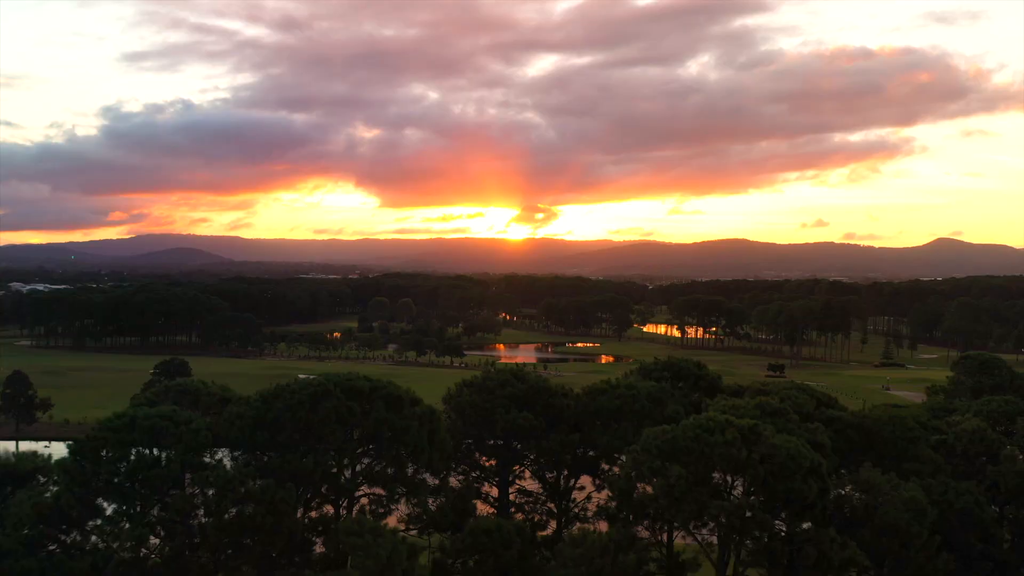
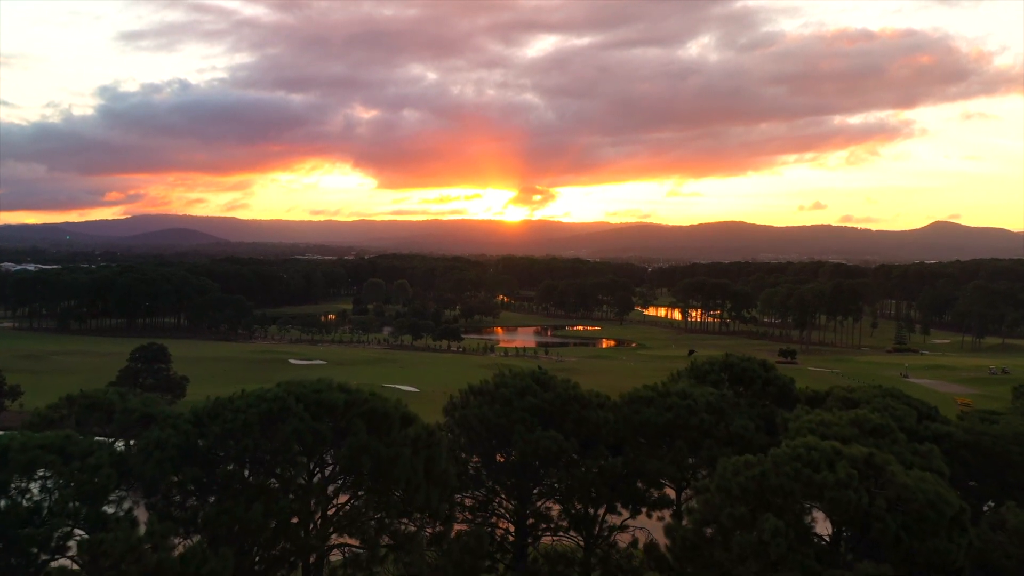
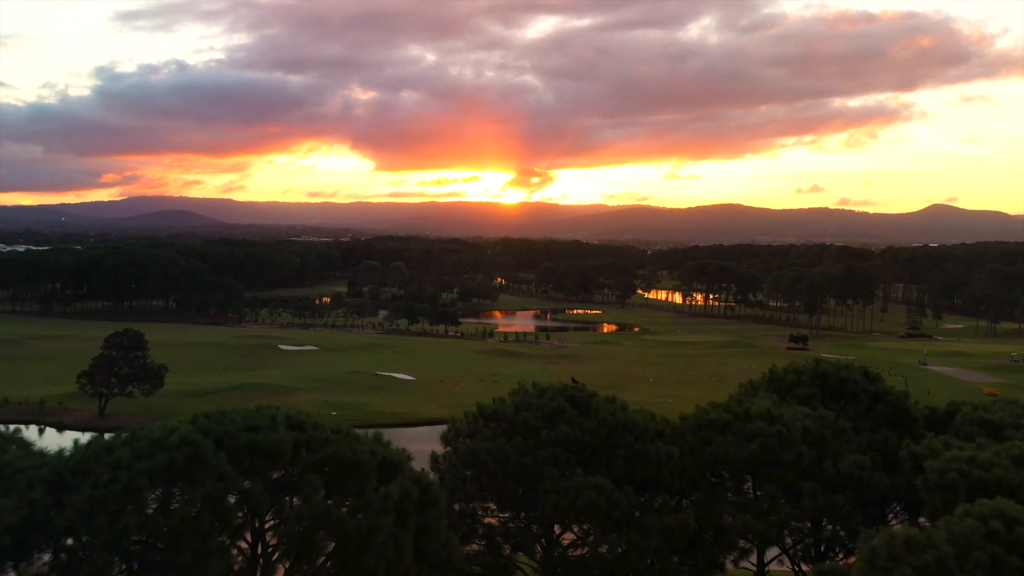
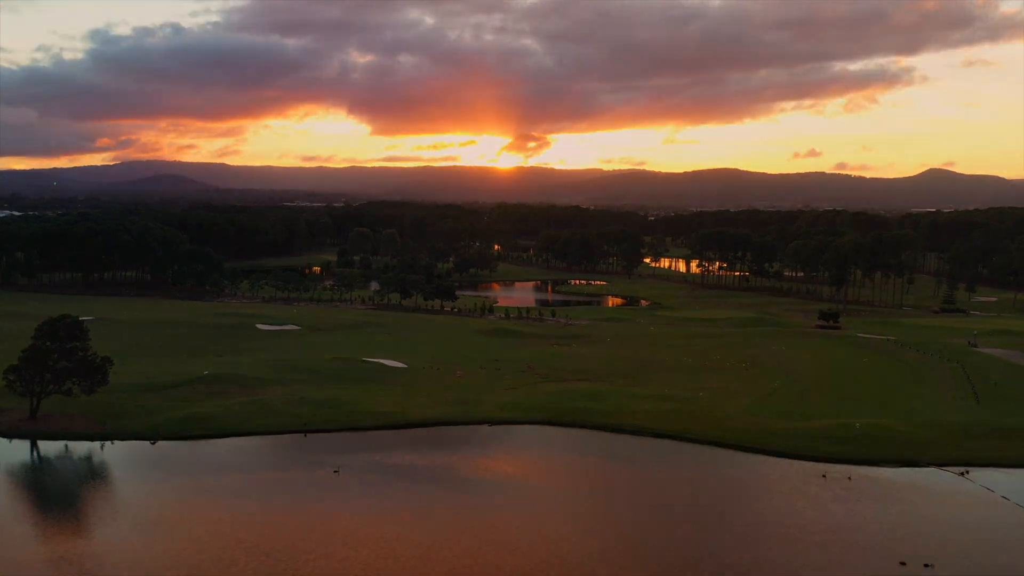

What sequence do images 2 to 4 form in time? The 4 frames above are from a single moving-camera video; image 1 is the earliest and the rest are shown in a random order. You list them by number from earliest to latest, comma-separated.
2, 3, 4
